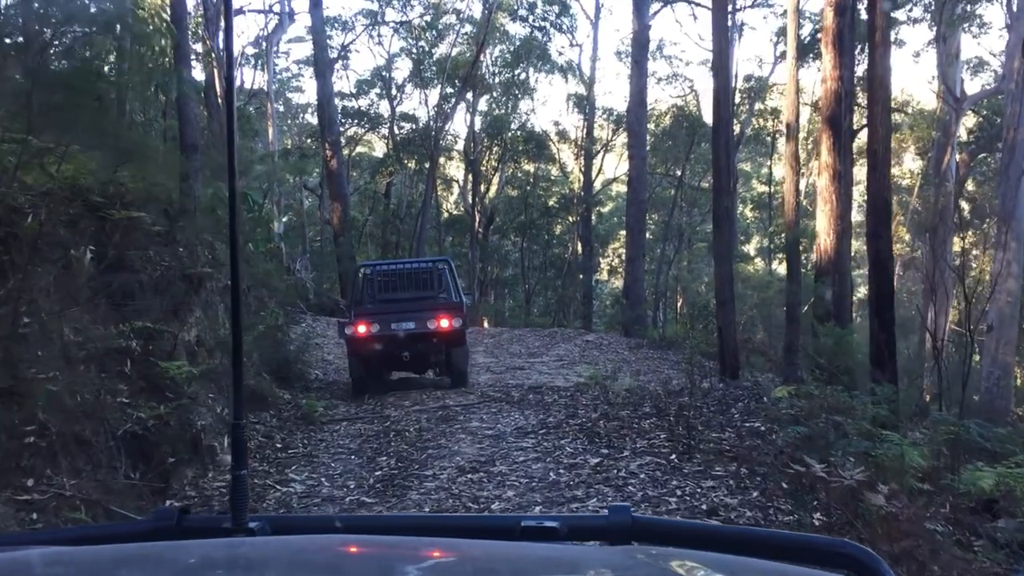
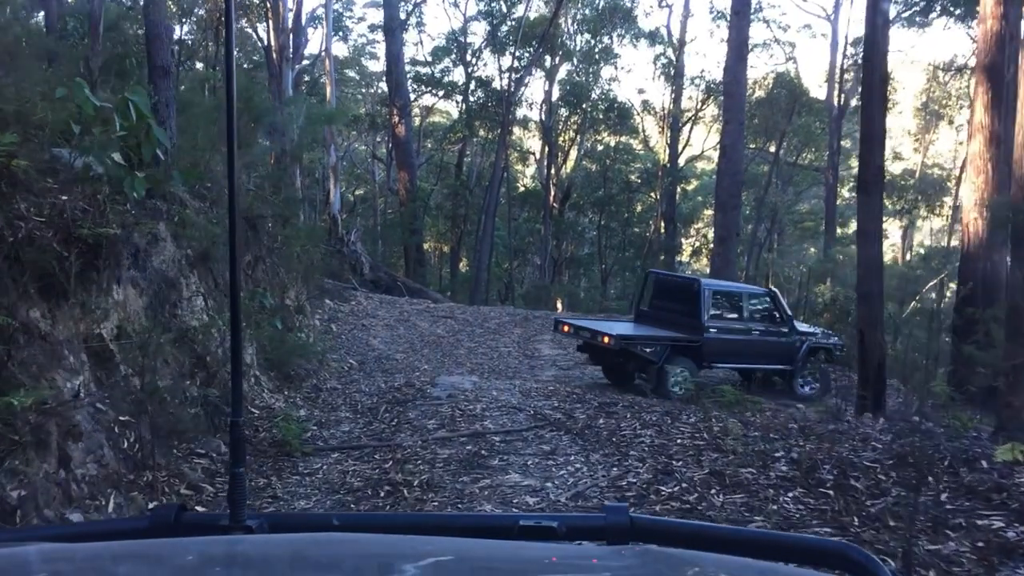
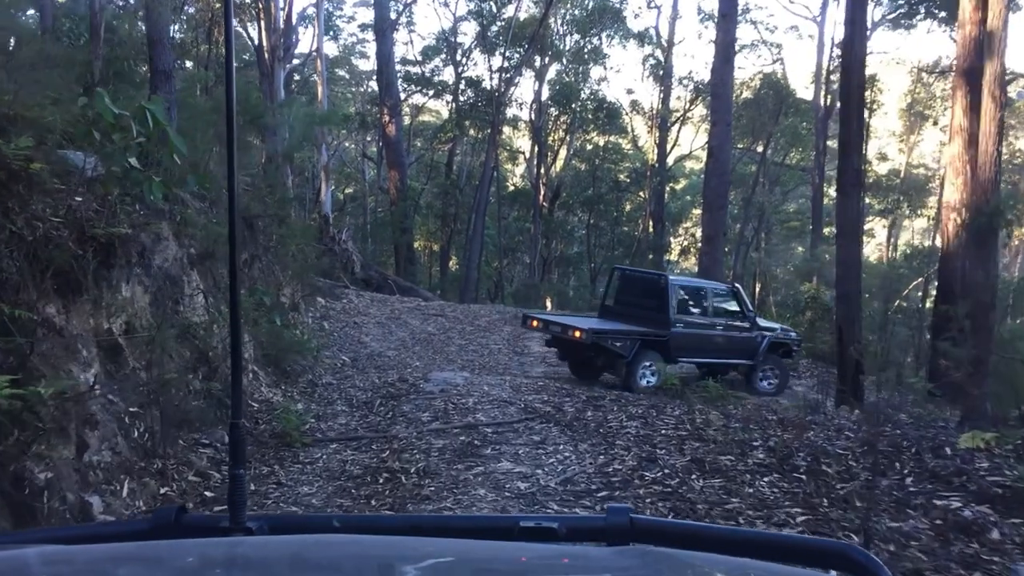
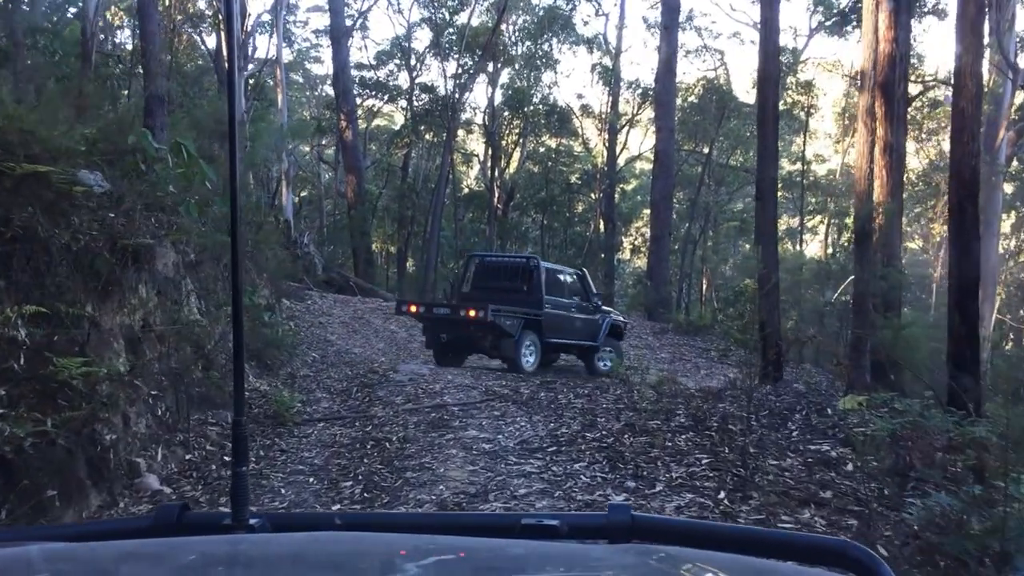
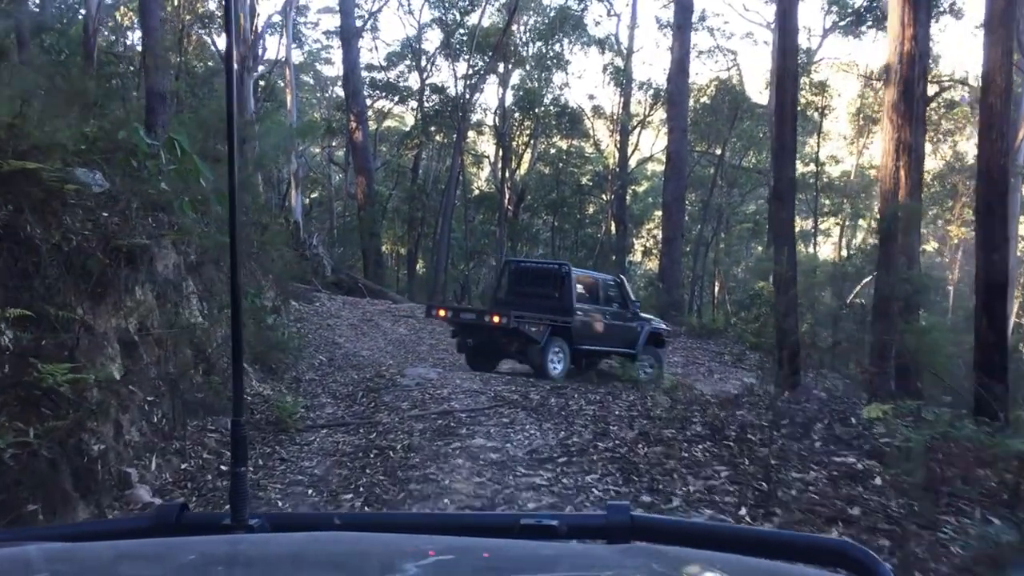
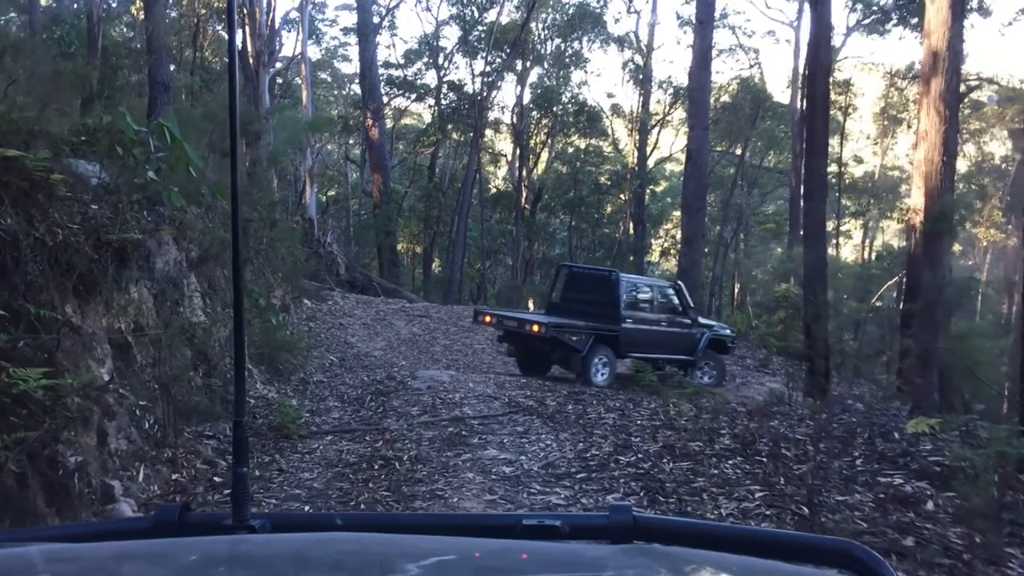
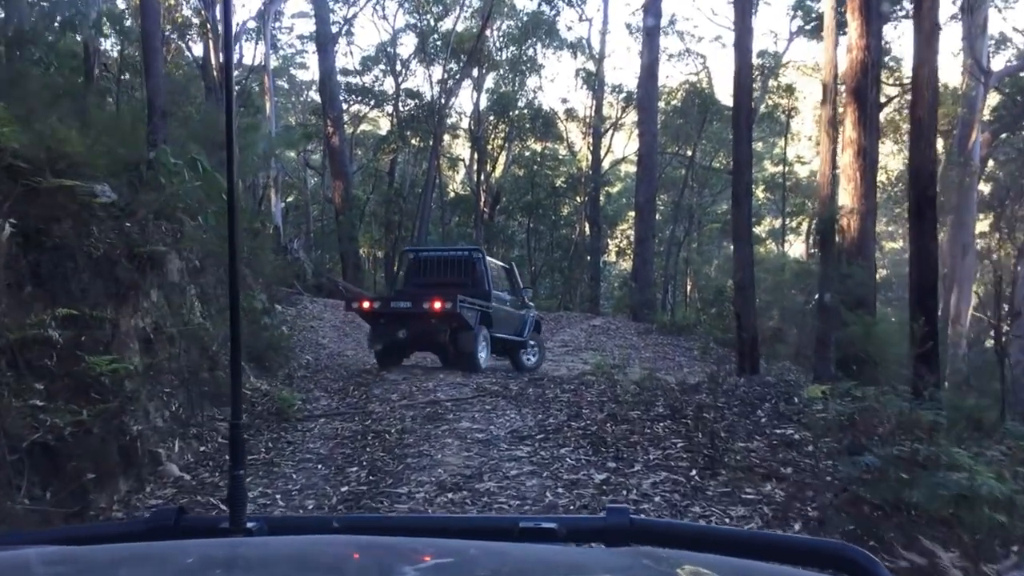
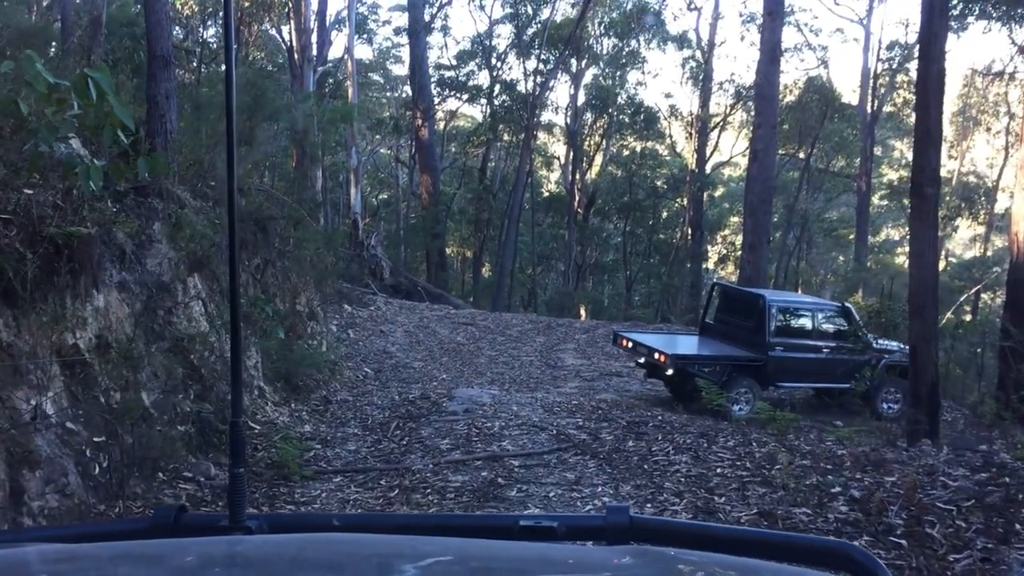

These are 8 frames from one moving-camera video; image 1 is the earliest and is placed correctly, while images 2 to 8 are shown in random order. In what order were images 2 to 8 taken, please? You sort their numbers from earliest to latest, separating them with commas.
7, 4, 5, 6, 3, 2, 8
